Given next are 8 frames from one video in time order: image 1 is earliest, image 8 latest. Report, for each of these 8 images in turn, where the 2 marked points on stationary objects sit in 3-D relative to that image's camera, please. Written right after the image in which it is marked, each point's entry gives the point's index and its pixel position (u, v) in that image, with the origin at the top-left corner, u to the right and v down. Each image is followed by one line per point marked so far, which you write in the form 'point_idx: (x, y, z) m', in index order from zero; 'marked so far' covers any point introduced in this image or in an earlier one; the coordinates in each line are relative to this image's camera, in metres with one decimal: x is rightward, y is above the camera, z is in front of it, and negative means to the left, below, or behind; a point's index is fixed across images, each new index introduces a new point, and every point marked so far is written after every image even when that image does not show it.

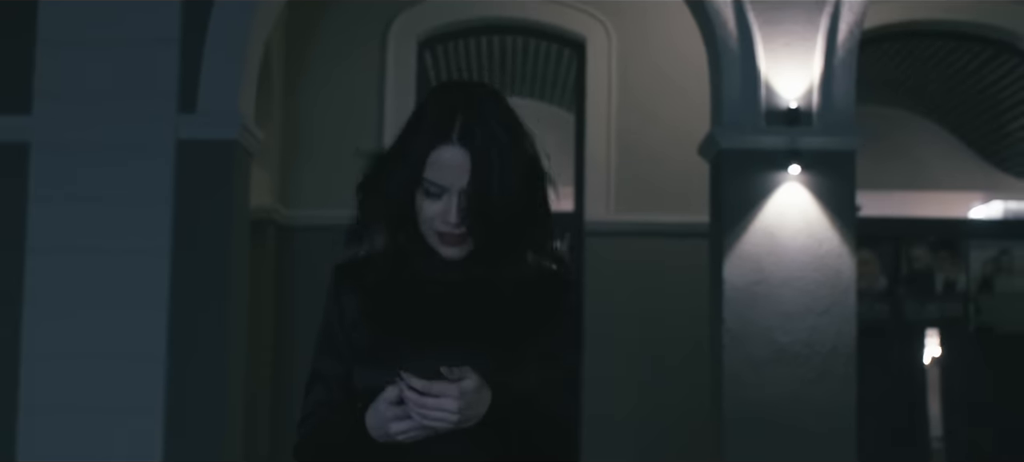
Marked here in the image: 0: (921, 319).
0: (+2.5, -0.5, +8.5) m
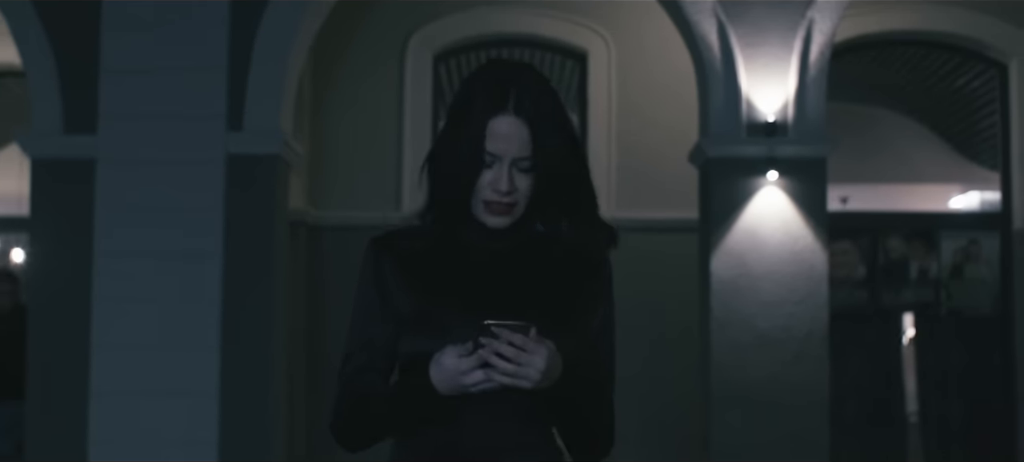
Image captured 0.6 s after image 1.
0: (+2.5, -0.5, +9.3) m
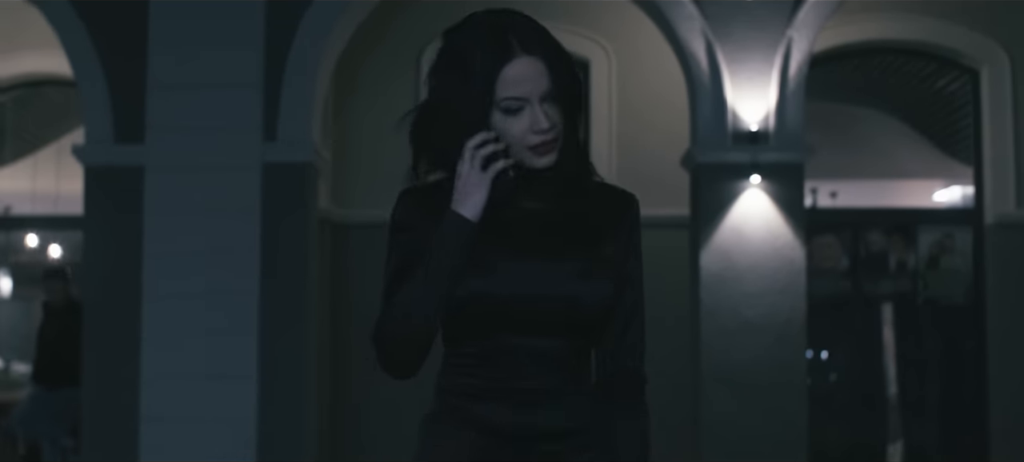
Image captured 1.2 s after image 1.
0: (+2.6, -0.4, +10.0) m
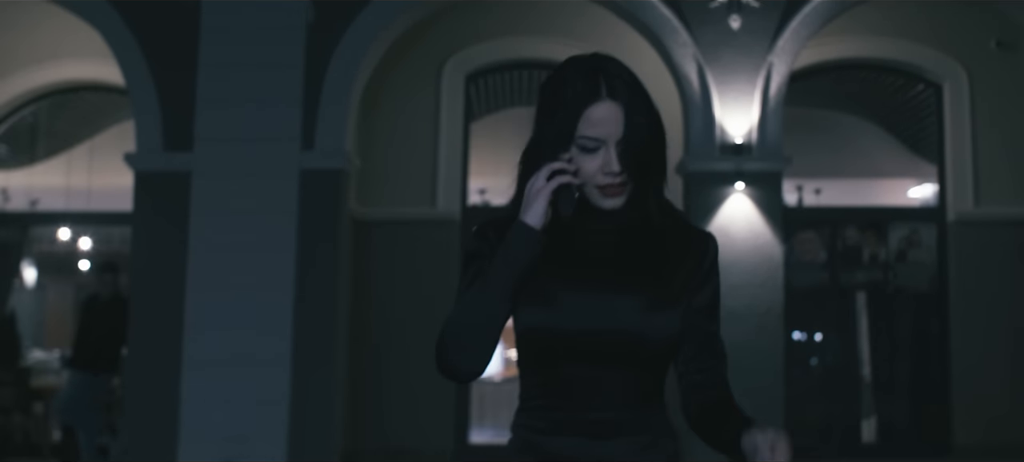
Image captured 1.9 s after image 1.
0: (+2.7, -0.4, +11.0) m
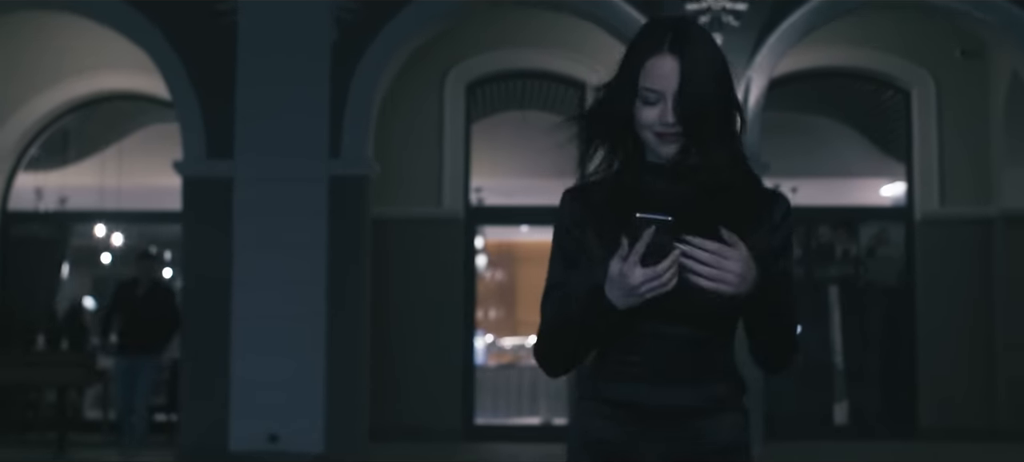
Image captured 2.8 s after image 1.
0: (+2.7, -0.4, +12.0) m
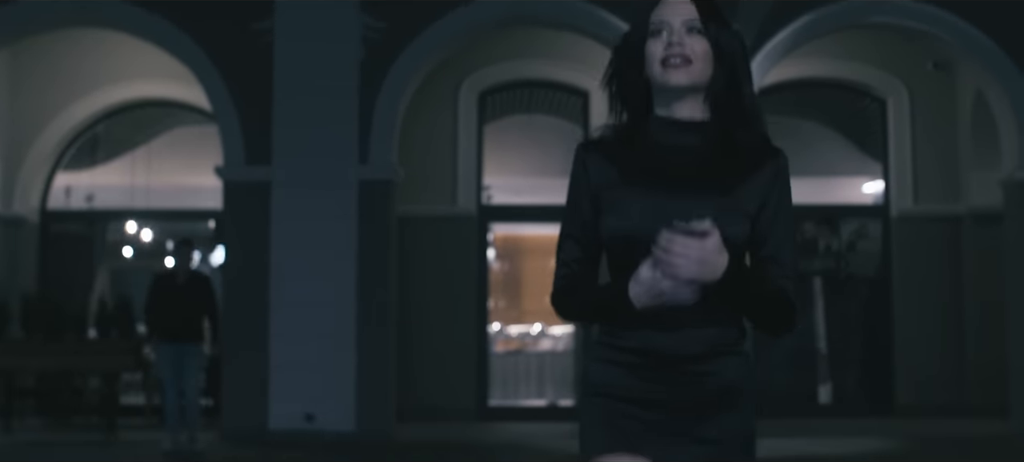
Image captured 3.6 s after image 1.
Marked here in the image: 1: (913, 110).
0: (+2.8, -0.4, +13.0) m
1: (+3.6, +1.1, +12.7) m
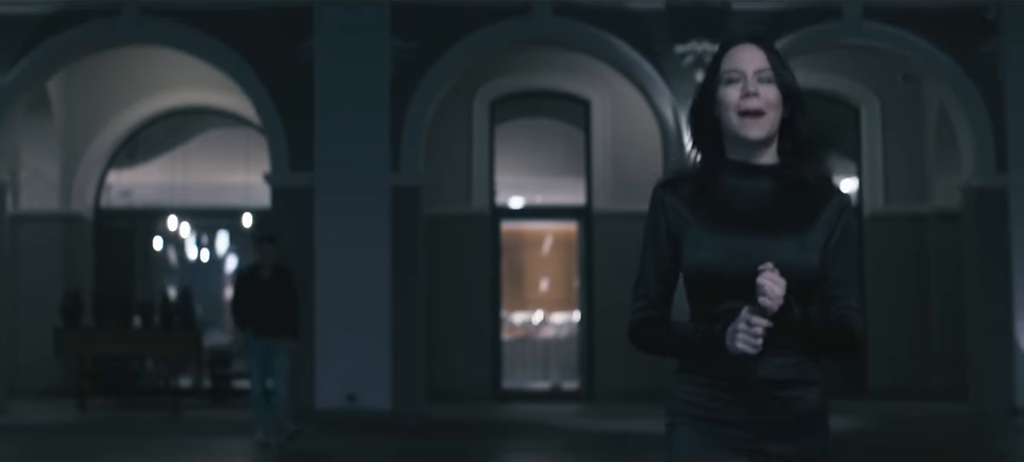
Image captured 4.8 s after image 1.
0: (+2.9, -0.3, +14.5) m
1: (+3.7, +1.1, +14.1) m
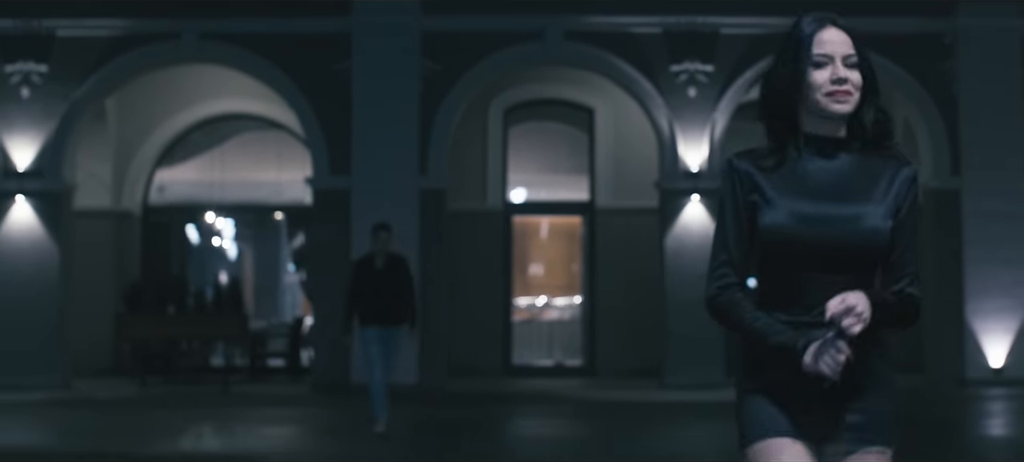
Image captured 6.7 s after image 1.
0: (+3.0, -0.3, +16.1) m
1: (+3.8, +1.2, +15.7) m
